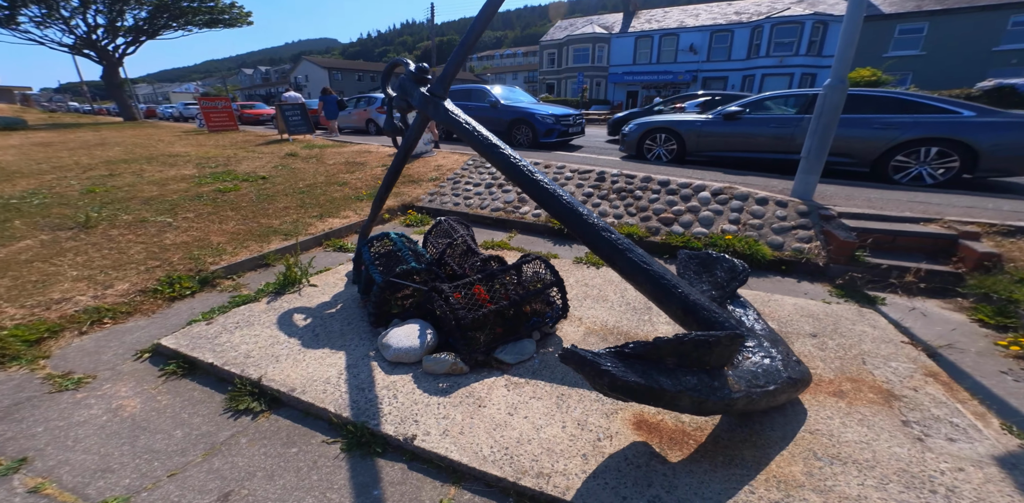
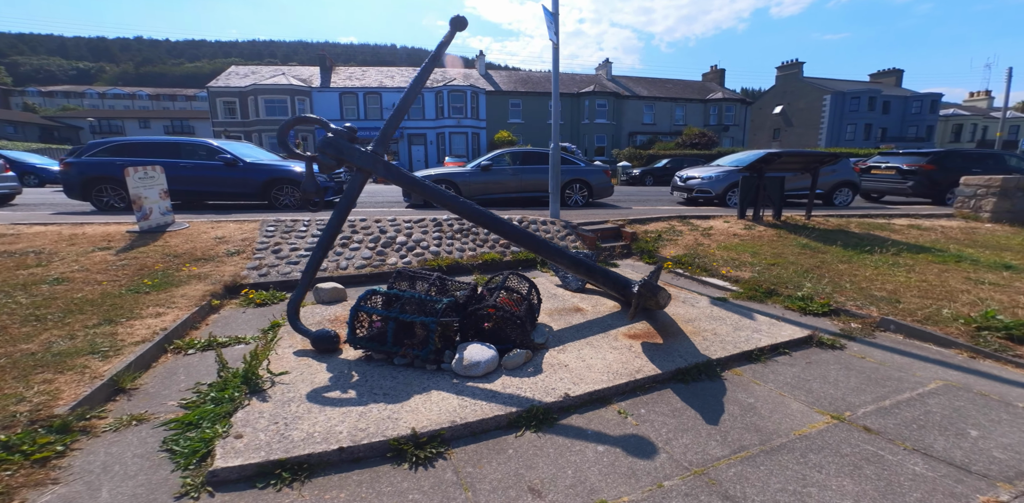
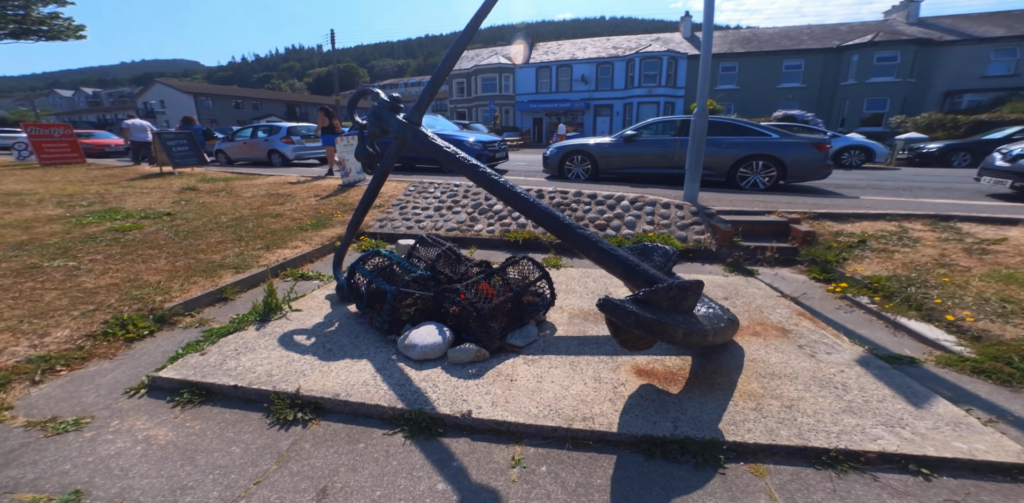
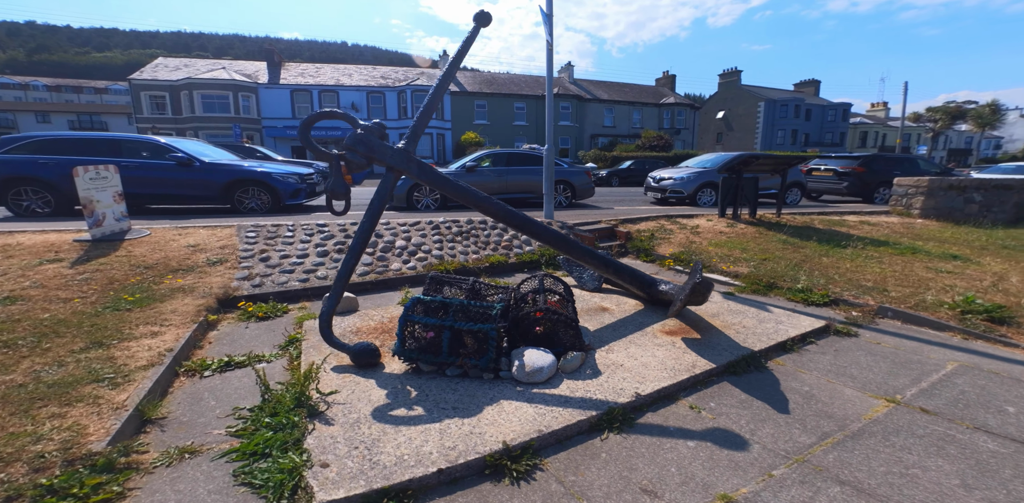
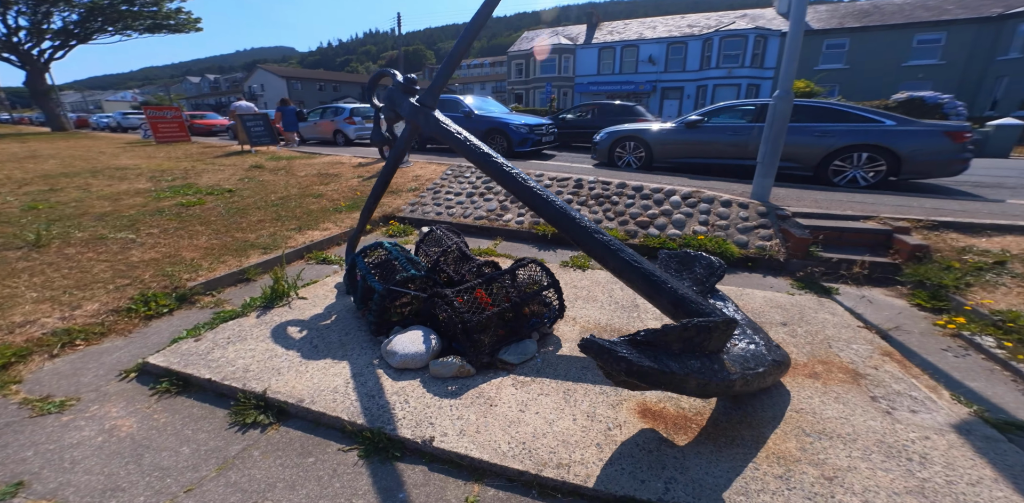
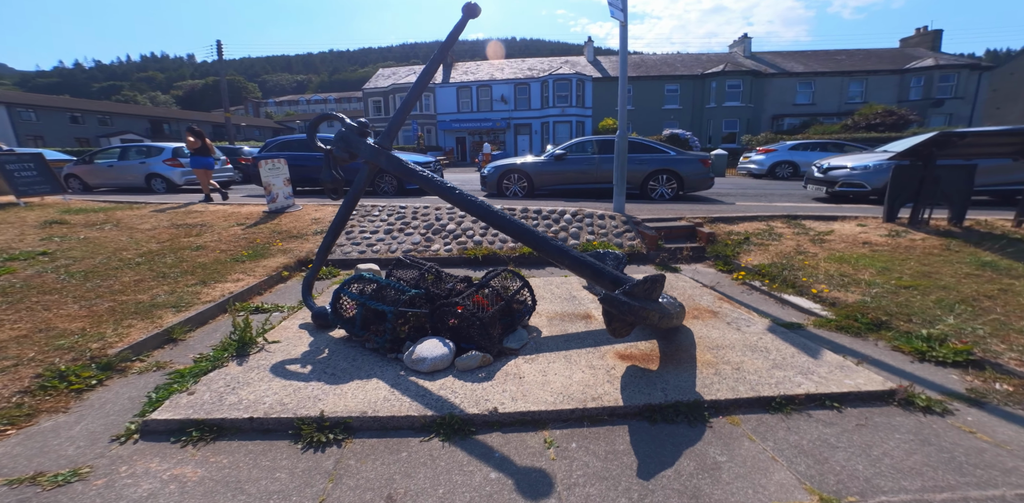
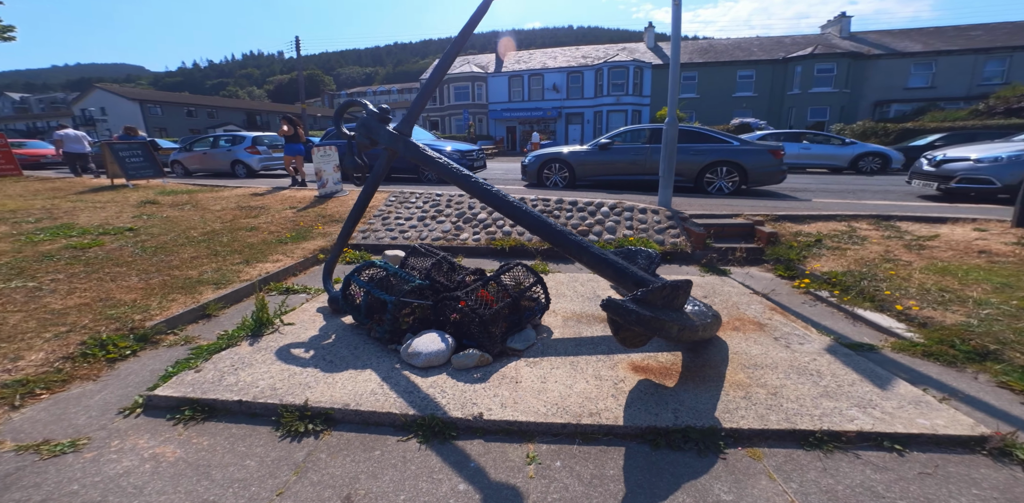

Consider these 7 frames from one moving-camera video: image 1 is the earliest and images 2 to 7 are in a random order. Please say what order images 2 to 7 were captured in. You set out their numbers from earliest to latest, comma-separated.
5, 3, 7, 6, 2, 4
